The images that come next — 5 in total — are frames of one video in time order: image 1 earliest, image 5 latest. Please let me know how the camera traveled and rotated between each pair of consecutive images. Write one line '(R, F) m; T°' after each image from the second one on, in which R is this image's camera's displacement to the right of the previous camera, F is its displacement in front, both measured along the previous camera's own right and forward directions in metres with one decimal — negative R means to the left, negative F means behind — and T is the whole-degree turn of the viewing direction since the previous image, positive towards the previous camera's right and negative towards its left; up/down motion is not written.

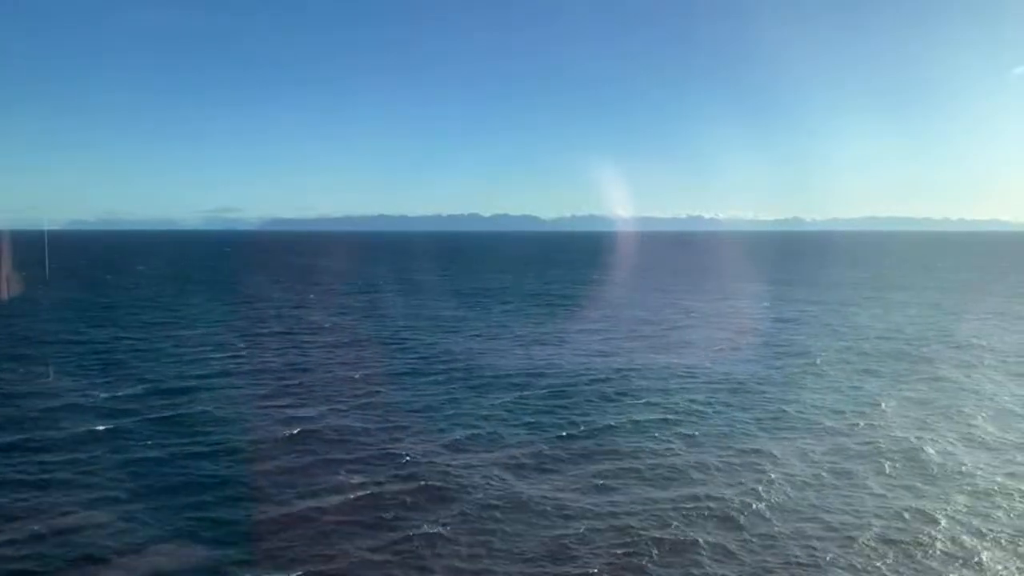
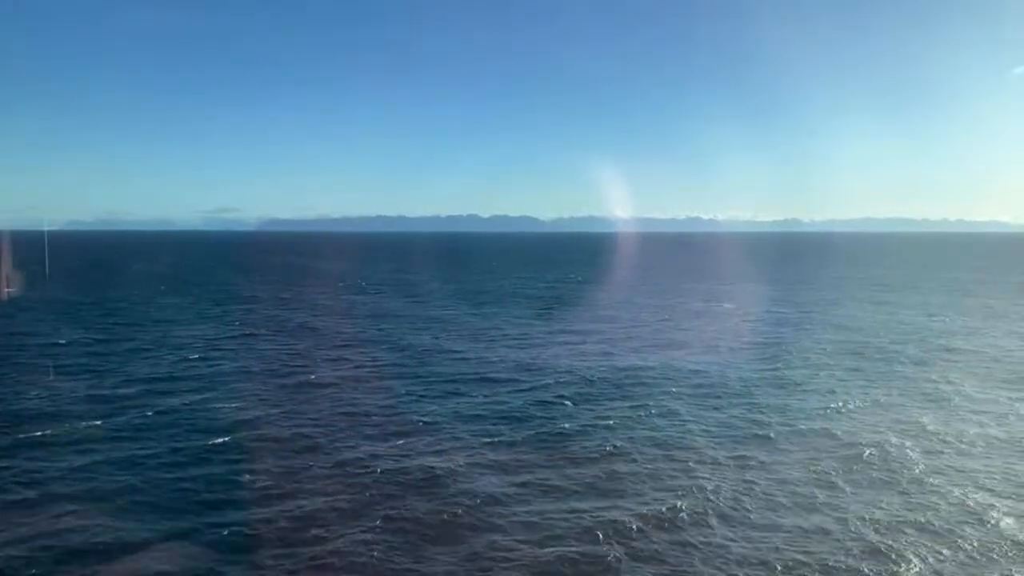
(+0.4, -1.5) m; 0°
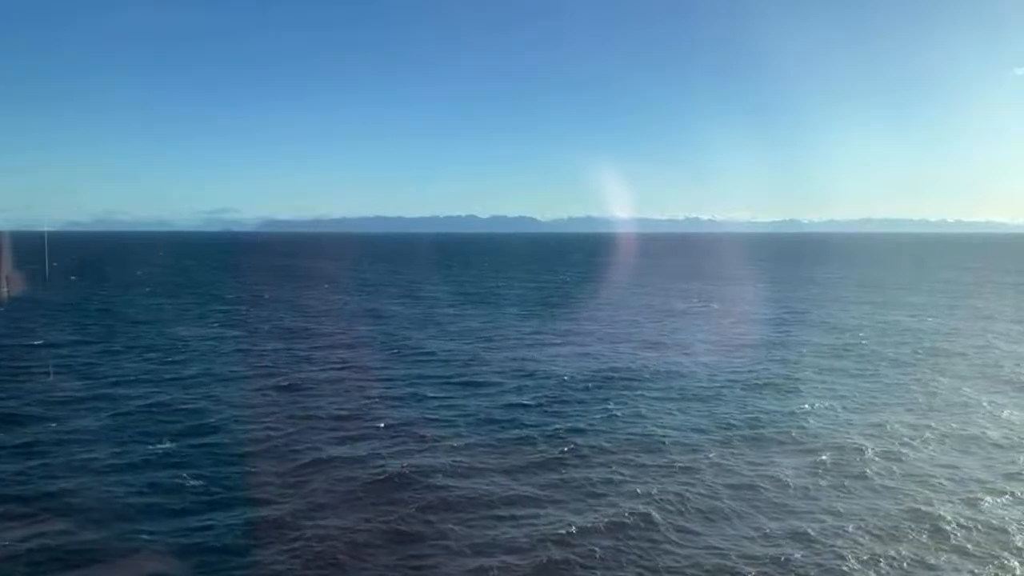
(+0.8, -0.1) m; 0°
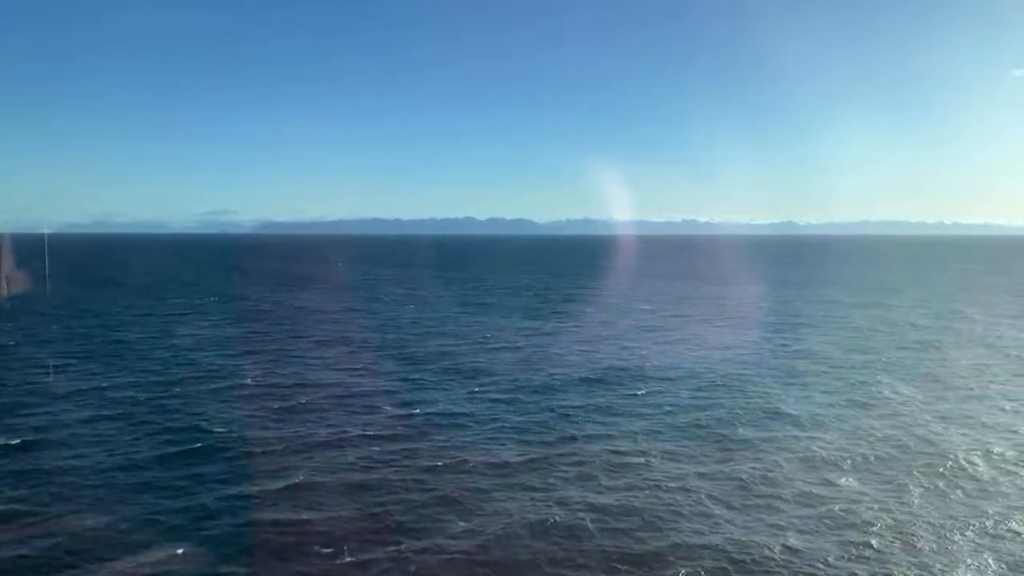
(+1.3, -0.6) m; 0°
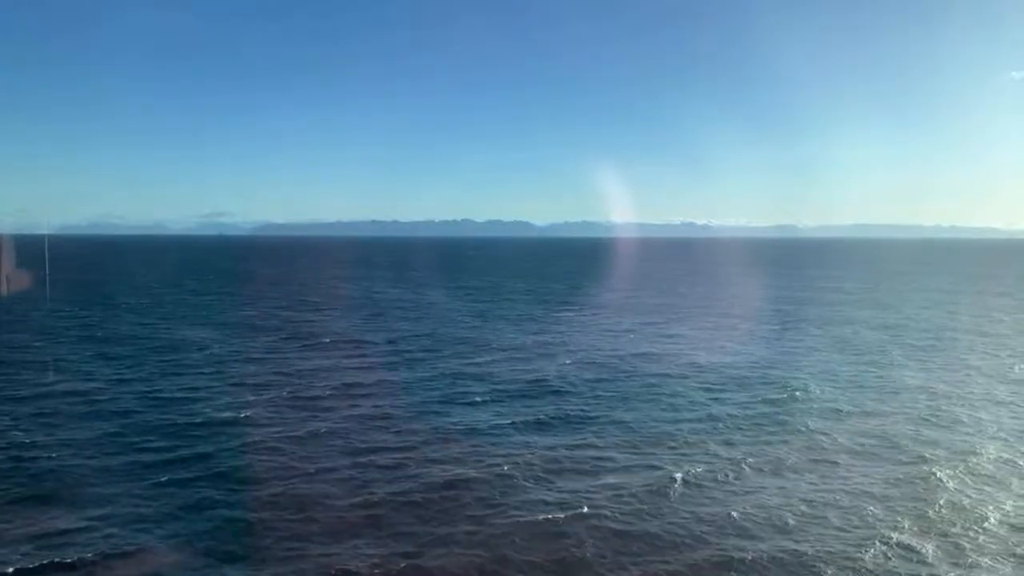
(-1.1, -0.7) m; 0°
